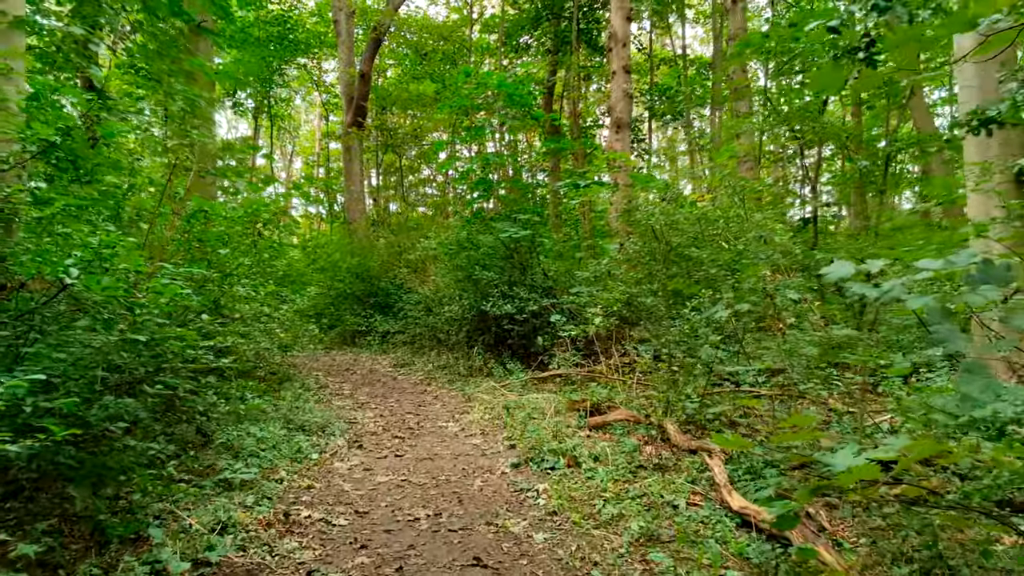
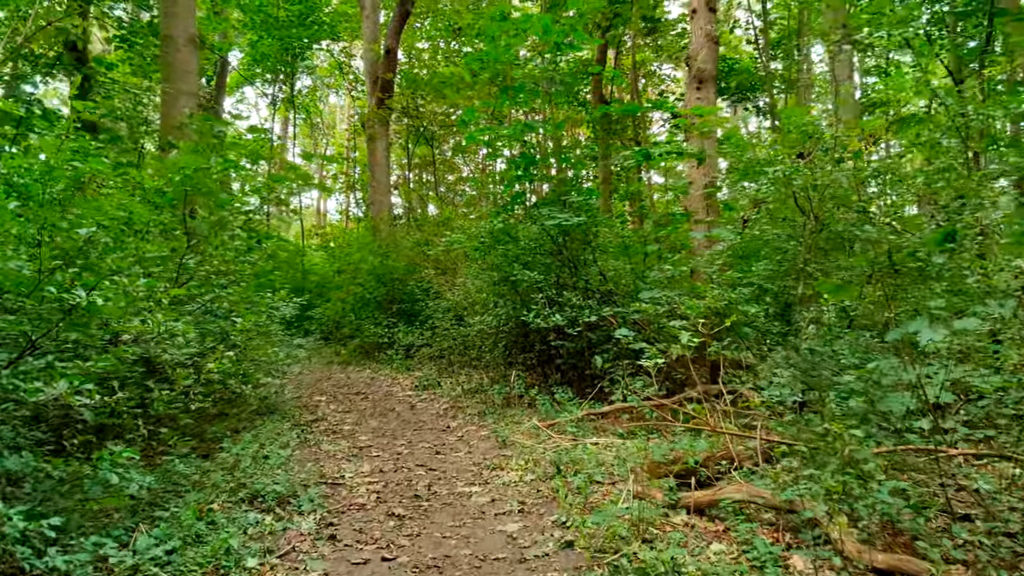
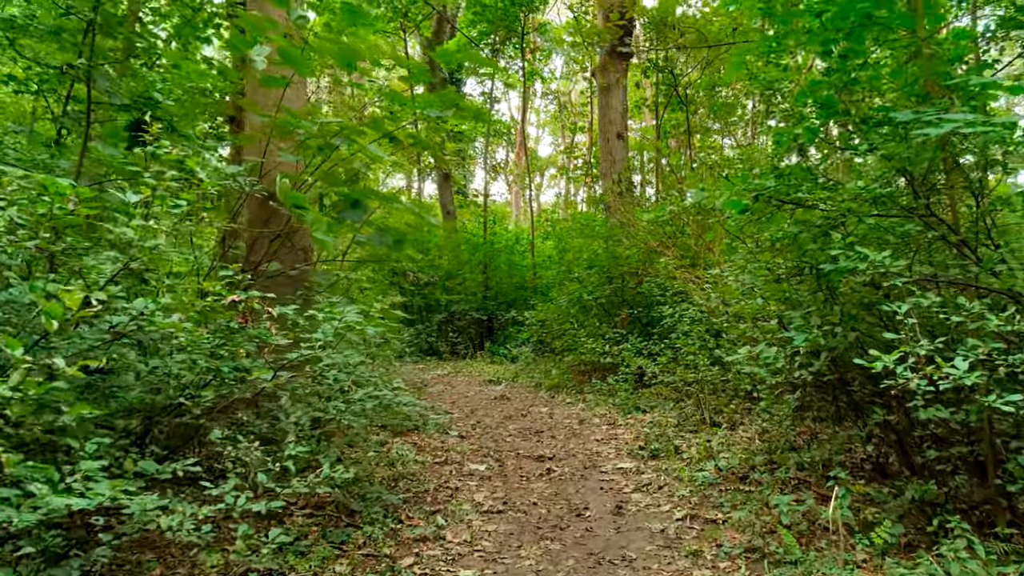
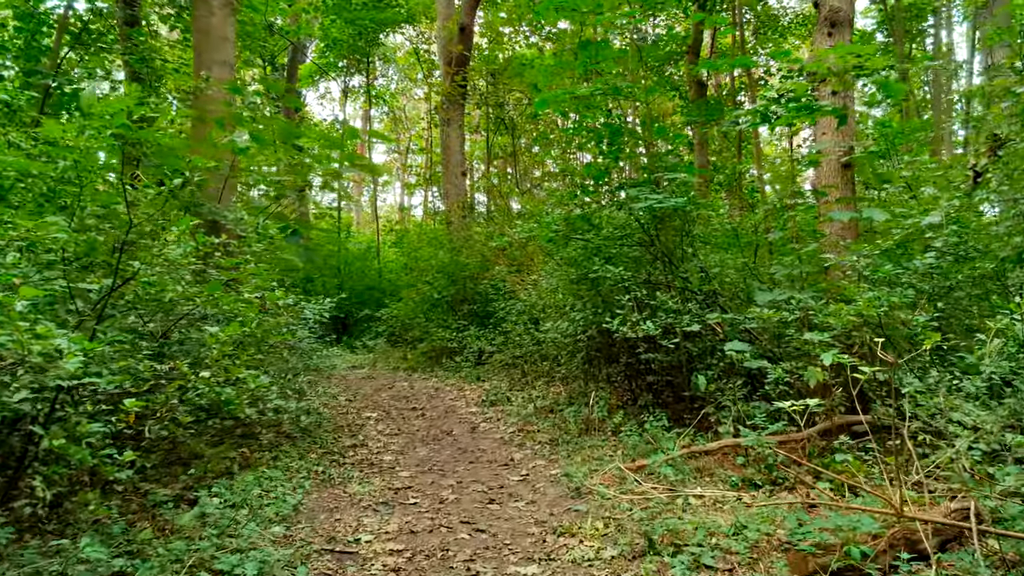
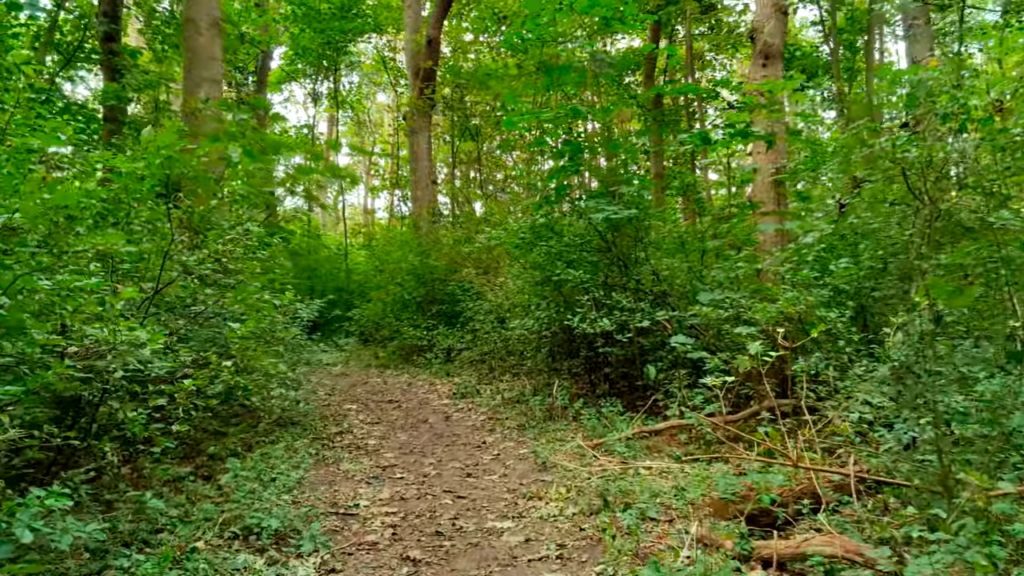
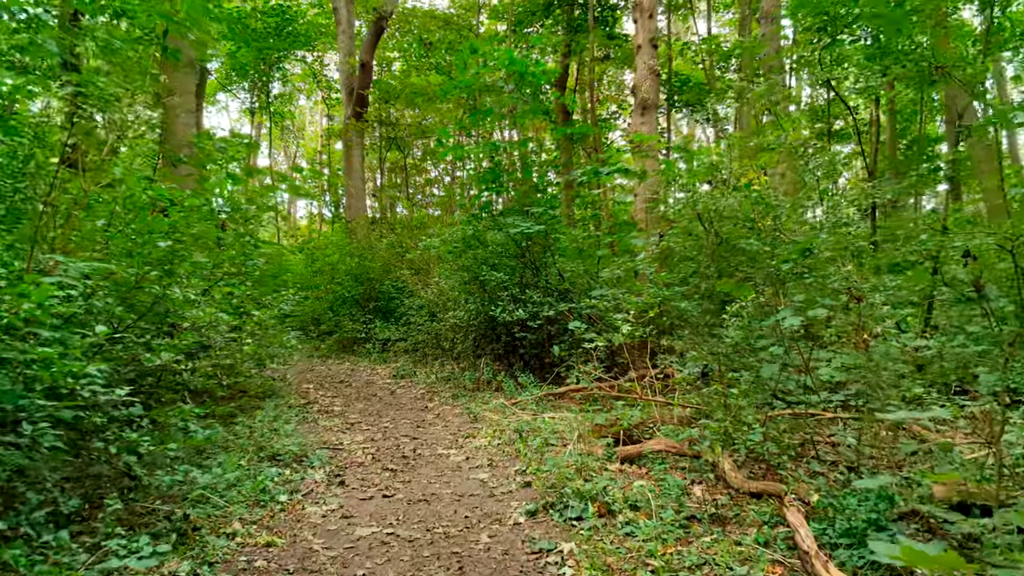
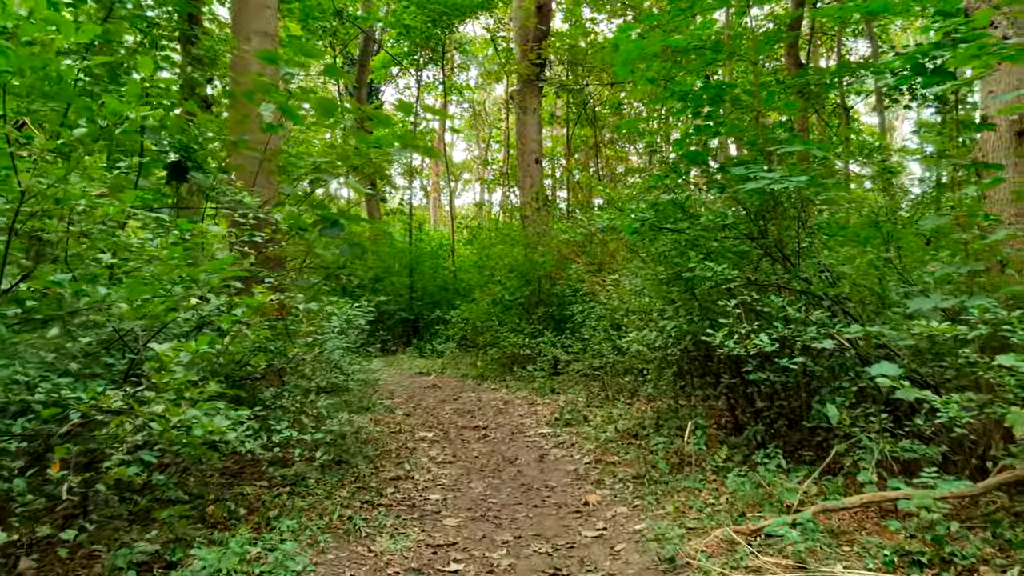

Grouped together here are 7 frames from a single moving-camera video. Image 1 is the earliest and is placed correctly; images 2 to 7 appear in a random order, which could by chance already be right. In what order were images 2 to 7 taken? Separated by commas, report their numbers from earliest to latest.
6, 2, 5, 4, 7, 3
